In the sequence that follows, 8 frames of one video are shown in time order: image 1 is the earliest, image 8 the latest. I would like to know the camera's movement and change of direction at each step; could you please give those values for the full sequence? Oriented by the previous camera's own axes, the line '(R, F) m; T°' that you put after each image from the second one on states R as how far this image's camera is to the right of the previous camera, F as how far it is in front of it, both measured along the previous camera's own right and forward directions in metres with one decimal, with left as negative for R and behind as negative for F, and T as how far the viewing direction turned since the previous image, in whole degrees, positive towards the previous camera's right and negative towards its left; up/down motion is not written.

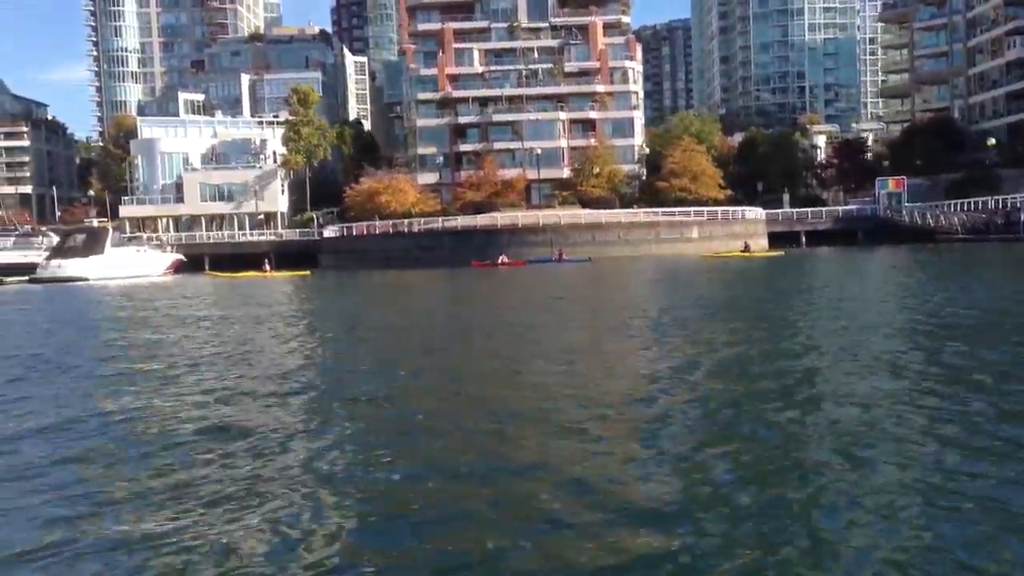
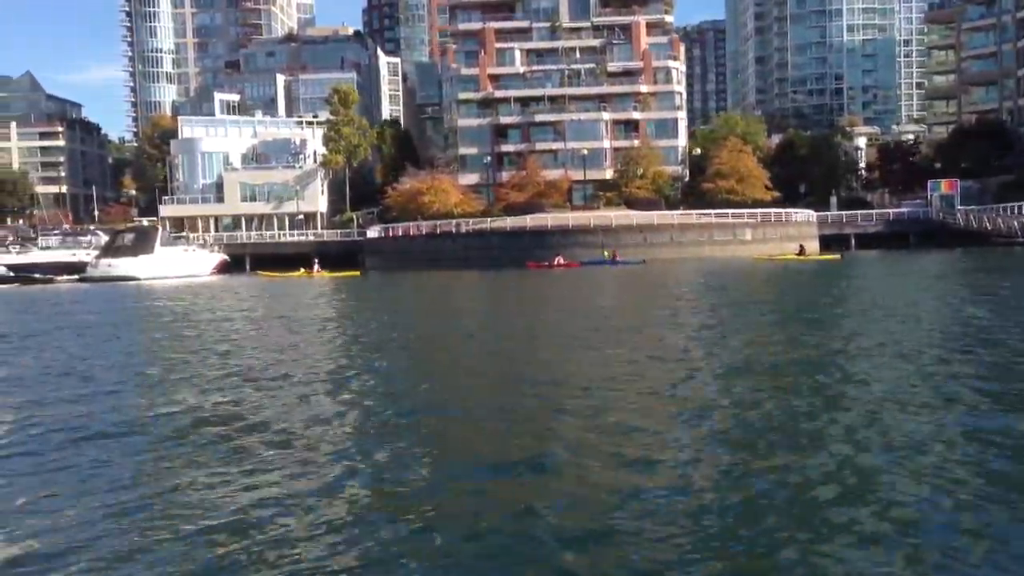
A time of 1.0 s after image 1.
(-1.7, +0.9) m; -1°
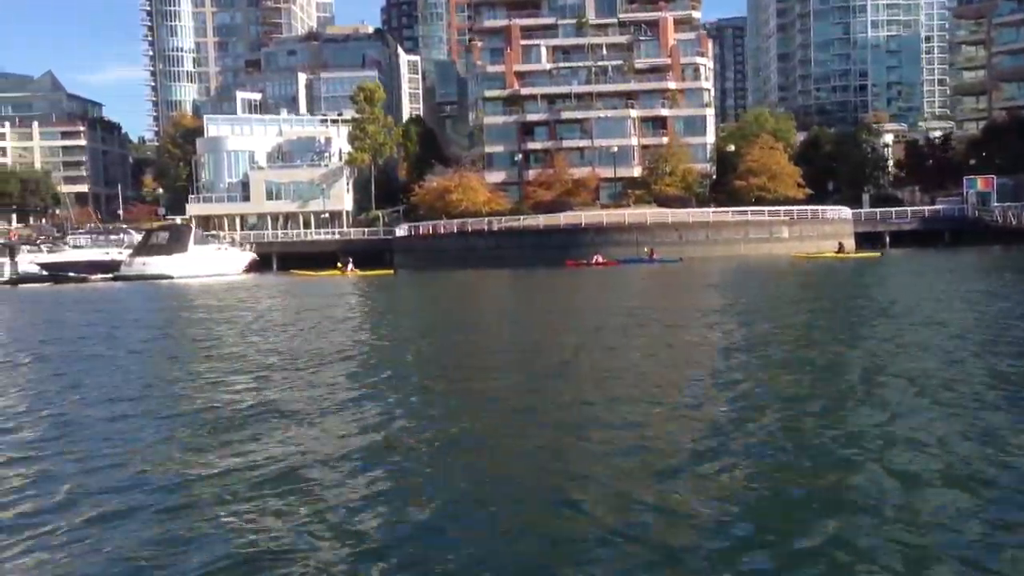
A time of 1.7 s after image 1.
(-1.2, +0.6) m; -1°
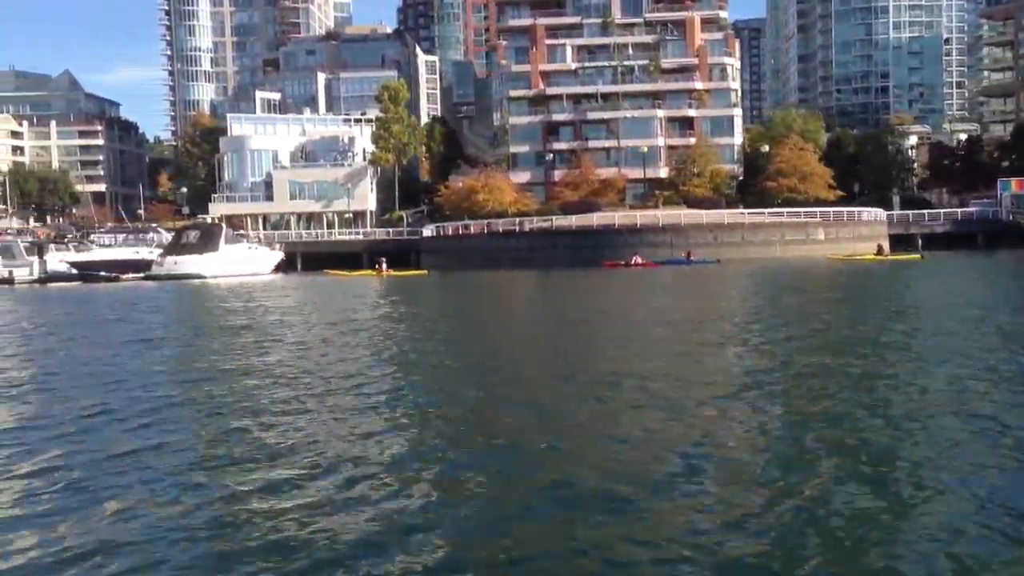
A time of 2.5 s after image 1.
(-1.4, +0.7) m; 0°
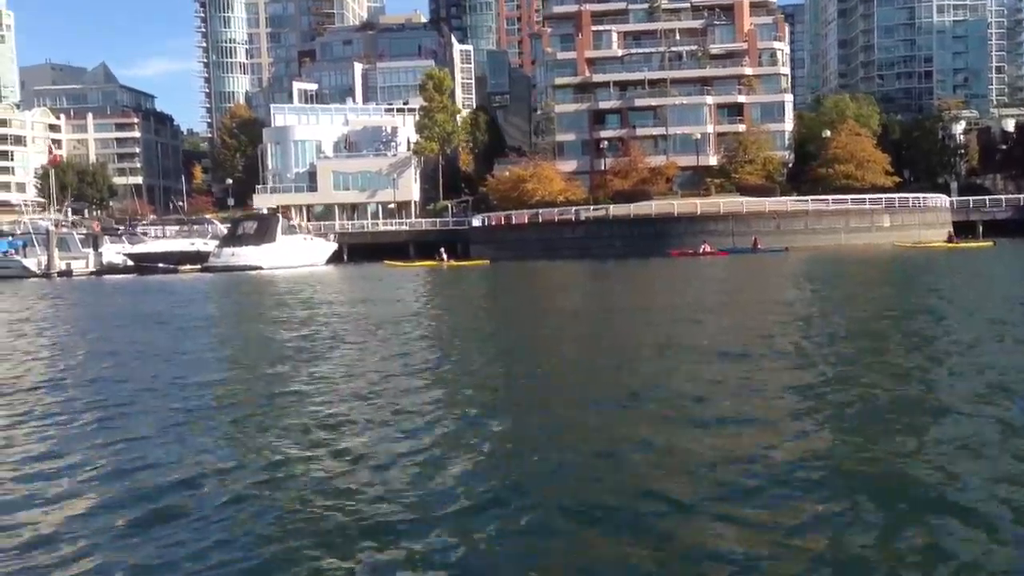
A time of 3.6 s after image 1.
(-1.9, +0.9) m; -1°
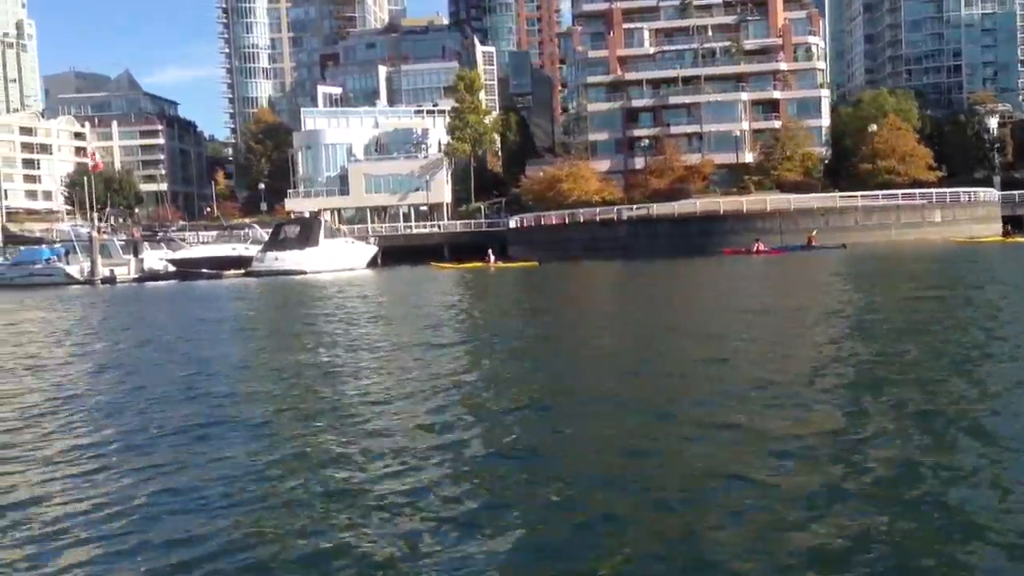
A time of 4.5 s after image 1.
(-1.6, +0.8) m; -1°
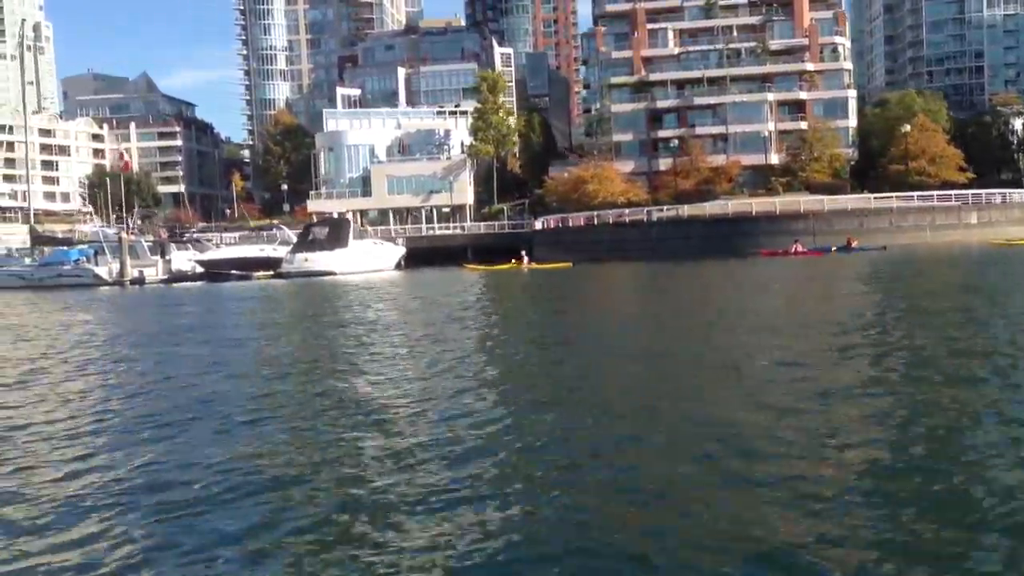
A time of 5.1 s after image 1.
(-1.0, +0.5) m; -1°
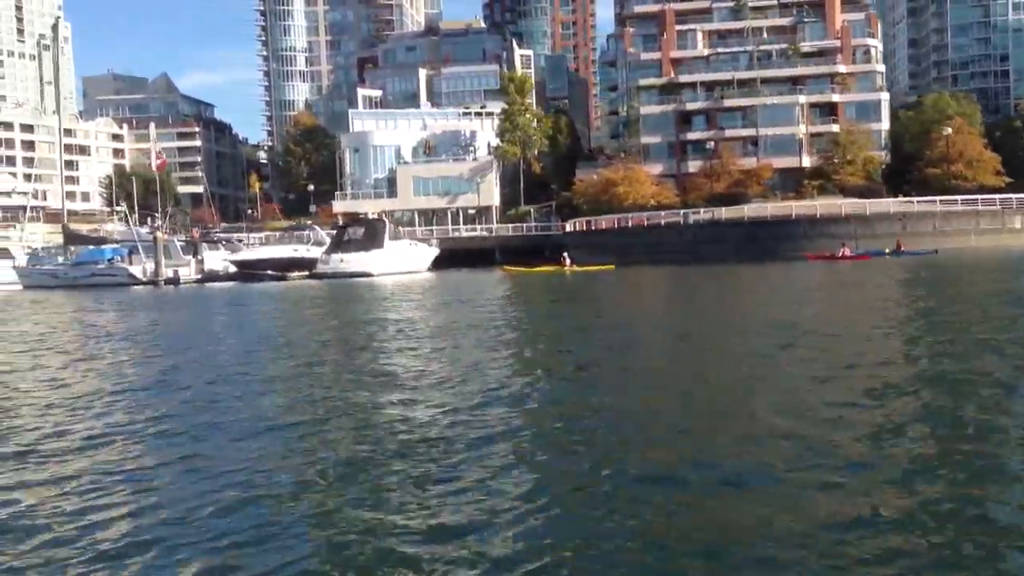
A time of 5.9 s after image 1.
(-1.4, +0.7) m; -1°
